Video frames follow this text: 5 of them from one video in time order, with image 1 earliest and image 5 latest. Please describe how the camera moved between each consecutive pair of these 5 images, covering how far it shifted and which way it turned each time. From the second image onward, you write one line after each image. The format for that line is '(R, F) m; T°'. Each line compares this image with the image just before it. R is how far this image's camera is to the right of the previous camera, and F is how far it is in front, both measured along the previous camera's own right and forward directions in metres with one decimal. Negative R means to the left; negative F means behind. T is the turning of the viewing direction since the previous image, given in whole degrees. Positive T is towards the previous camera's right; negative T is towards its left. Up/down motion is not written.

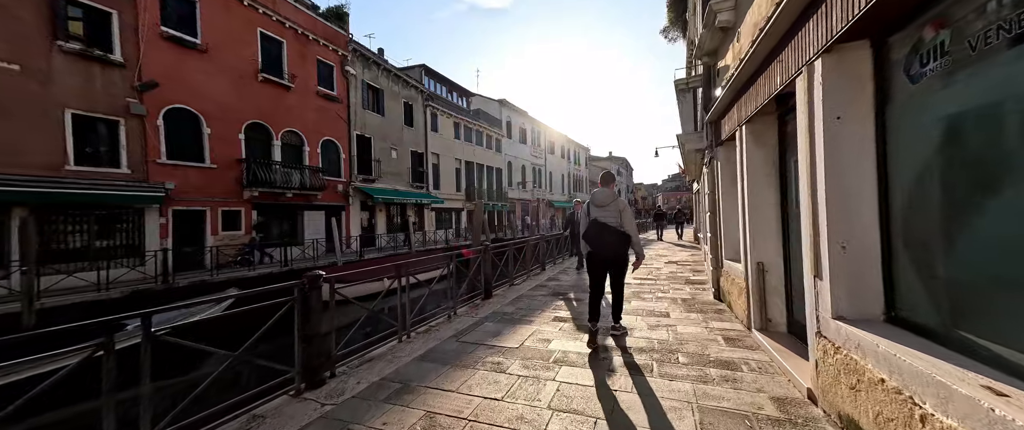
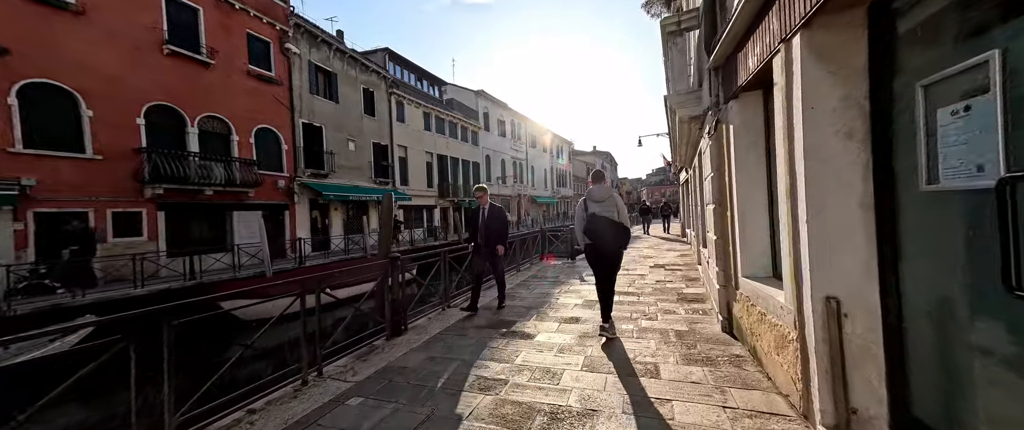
(+0.8, +1.9) m; +2°
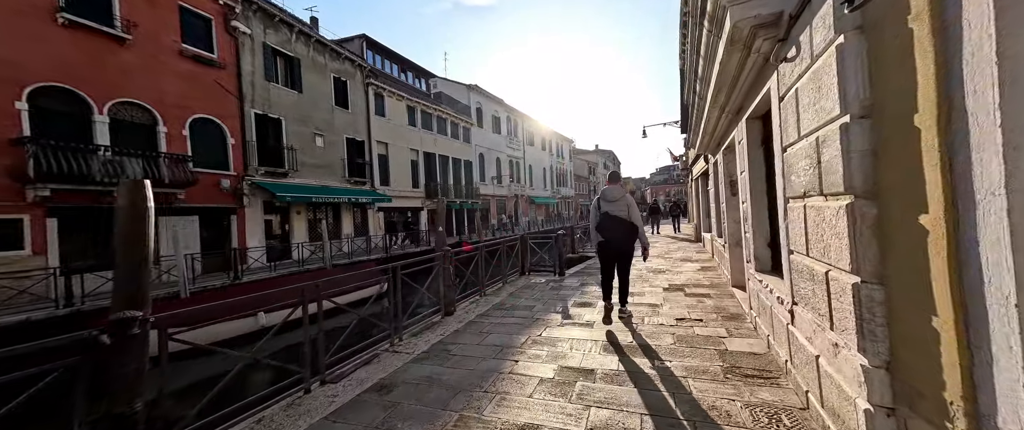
(+0.7, +2.3) m; -1°
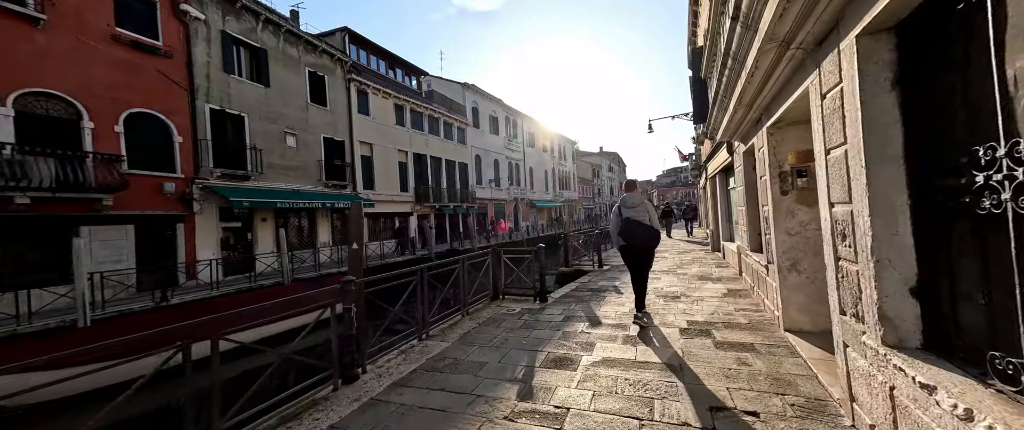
(+0.7, +1.8) m; -1°
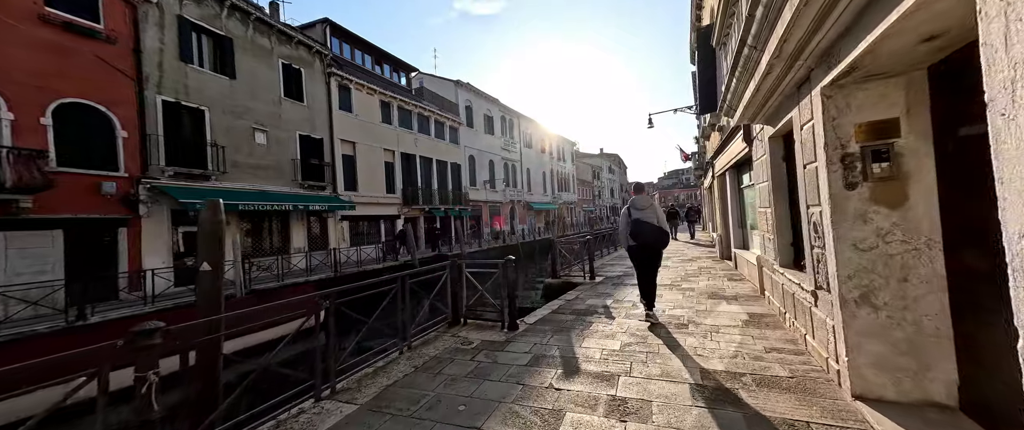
(+0.5, +1.3) m; 0°
